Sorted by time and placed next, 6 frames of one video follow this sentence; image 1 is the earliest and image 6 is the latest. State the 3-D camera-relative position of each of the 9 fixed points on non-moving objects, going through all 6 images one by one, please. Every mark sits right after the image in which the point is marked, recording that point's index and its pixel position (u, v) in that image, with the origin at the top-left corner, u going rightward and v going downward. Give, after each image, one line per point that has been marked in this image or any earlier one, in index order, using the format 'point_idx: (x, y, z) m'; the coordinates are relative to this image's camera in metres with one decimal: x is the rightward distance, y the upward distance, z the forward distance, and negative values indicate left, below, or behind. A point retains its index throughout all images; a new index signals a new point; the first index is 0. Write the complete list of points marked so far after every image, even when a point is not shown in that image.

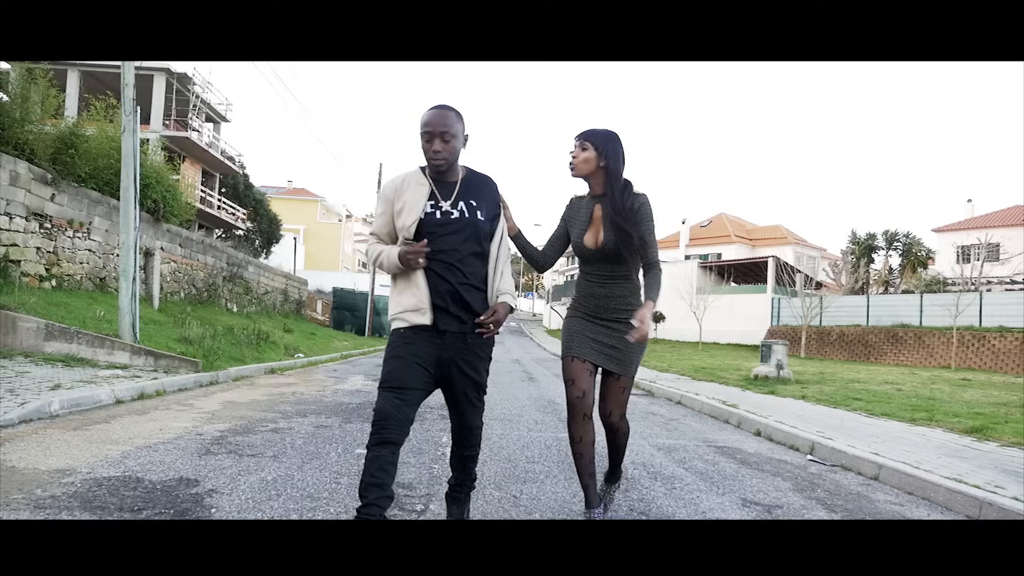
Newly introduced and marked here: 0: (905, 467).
0: (+2.5, -1.2, +4.3) m
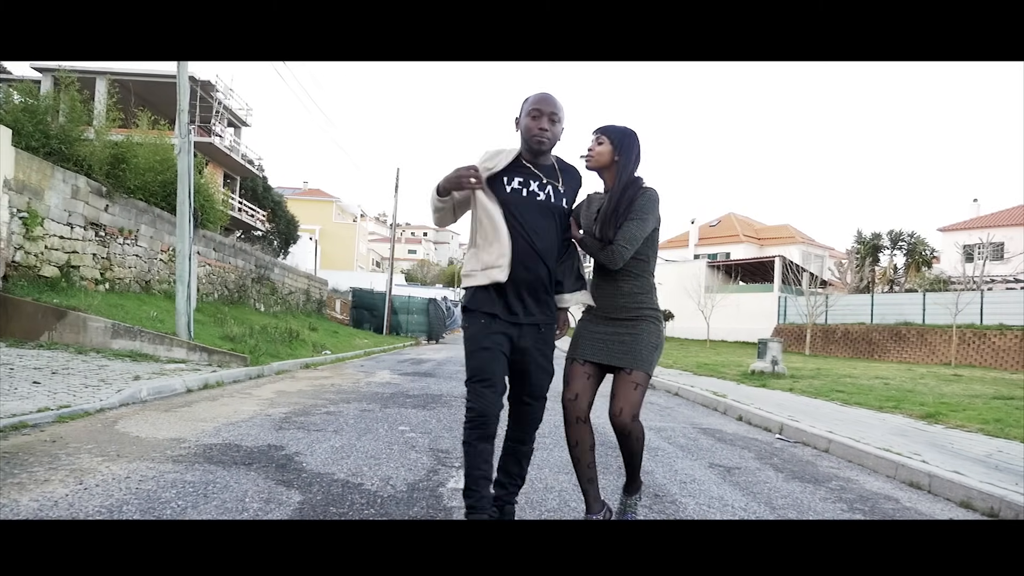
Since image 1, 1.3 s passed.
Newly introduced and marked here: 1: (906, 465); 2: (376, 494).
0: (+2.6, -1.2, +5.2) m
1: (+2.6, -1.2, +4.4) m
2: (-0.7, -1.0, +3.4) m
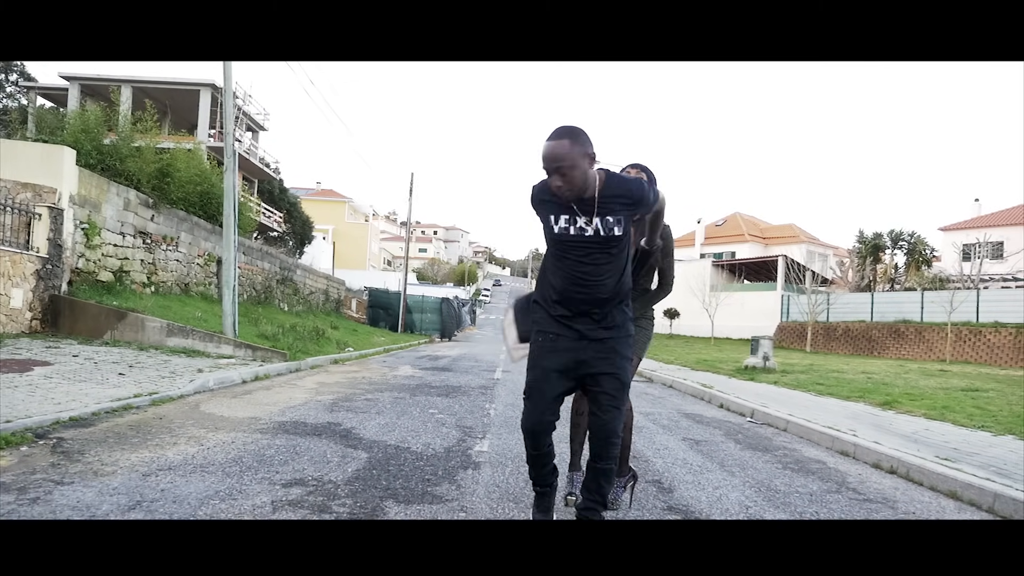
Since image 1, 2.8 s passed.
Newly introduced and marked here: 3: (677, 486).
0: (+2.7, -1.3, +6.3) m
1: (+2.7, -1.2, +5.5) m
2: (-0.6, -1.1, +4.5) m
3: (+1.0, -1.2, +3.9) m
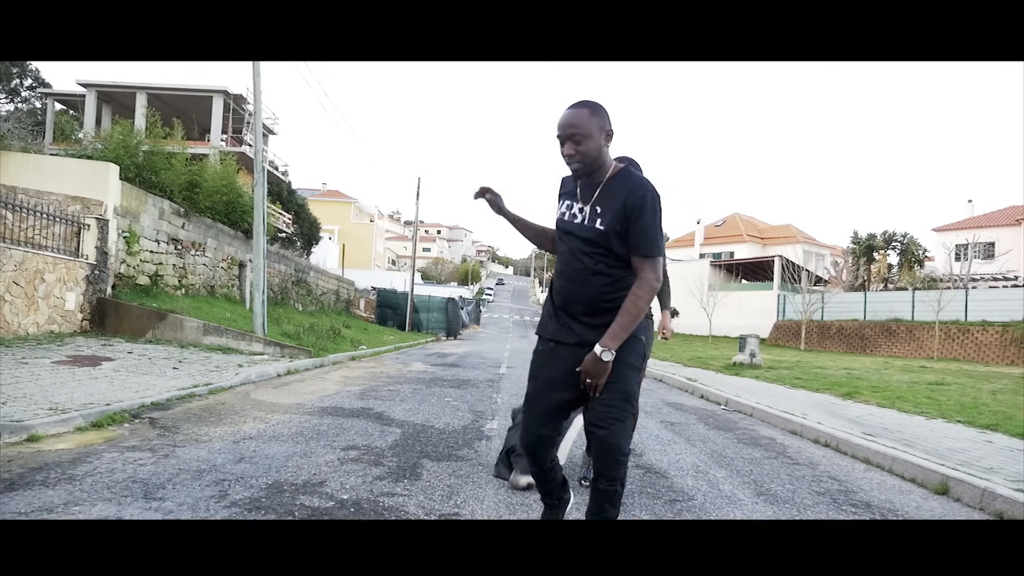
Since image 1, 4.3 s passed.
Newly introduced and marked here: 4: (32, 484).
0: (+2.8, -1.3, +7.3) m
1: (+2.7, -1.3, +6.5) m
2: (-0.6, -1.2, +5.6) m
3: (+1.0, -1.2, +5.0) m
4: (-2.4, -1.0, +3.4) m
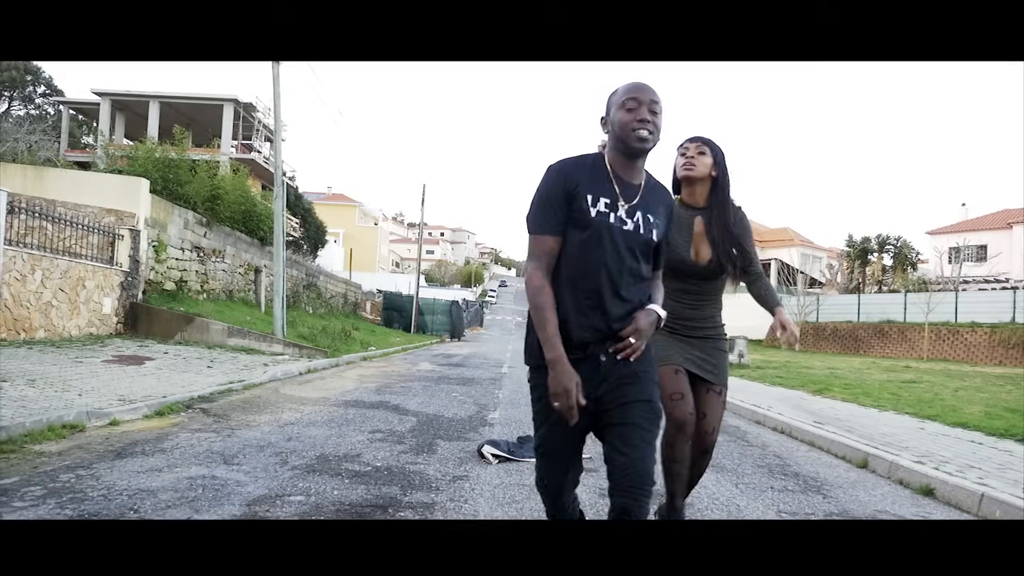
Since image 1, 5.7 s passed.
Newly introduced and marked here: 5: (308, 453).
0: (+2.8, -1.4, +8.3) m
1: (+2.7, -1.4, +7.5) m
2: (-0.6, -1.3, +6.5) m
3: (+1.0, -1.3, +5.9) m
4: (-2.5, -1.1, +4.3) m
5: (-1.4, -1.1, +4.6) m
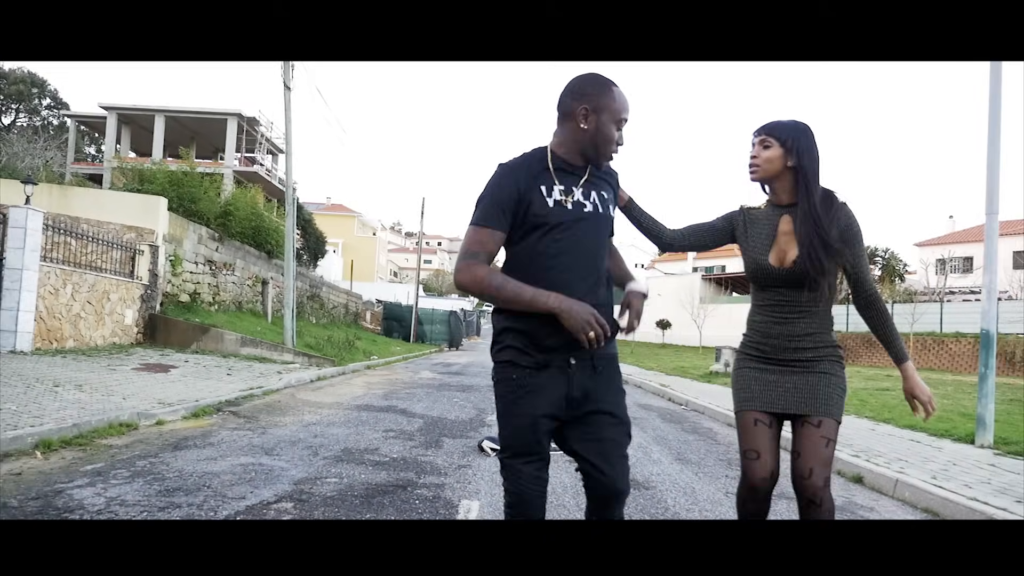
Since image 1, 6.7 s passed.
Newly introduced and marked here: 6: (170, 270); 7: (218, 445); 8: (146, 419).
0: (+2.7, -1.6, +9.1) m
1: (+2.7, -1.6, +8.3) m
2: (-0.6, -1.4, +7.3) m
3: (+1.0, -1.5, +6.7) m
4: (-2.5, -1.2, +5.1) m
5: (-1.4, -1.3, +5.4) m
6: (-7.4, +0.4, +14.4) m
7: (-2.3, -1.2, +5.2) m
8: (-3.4, -1.2, +6.3) m
